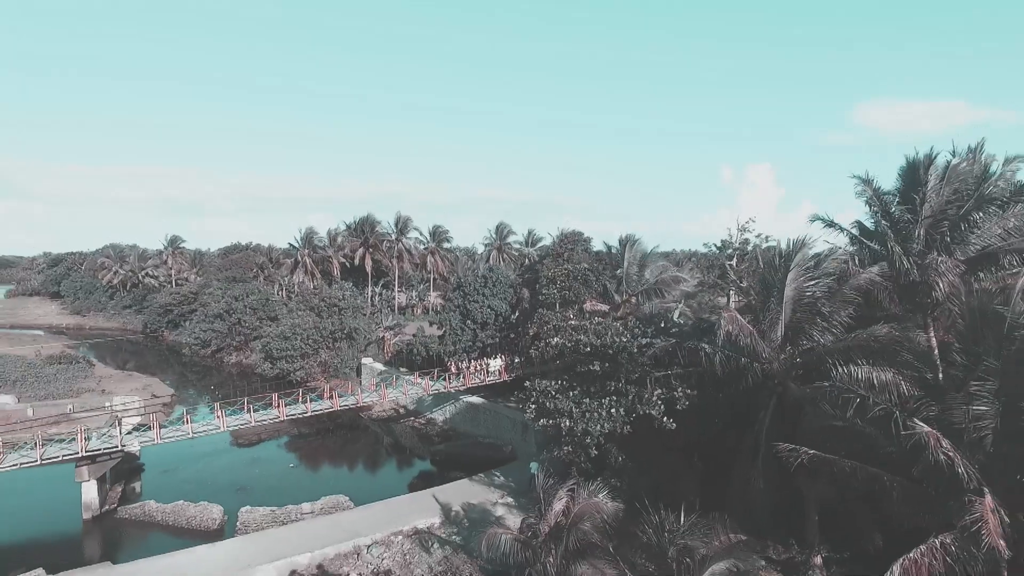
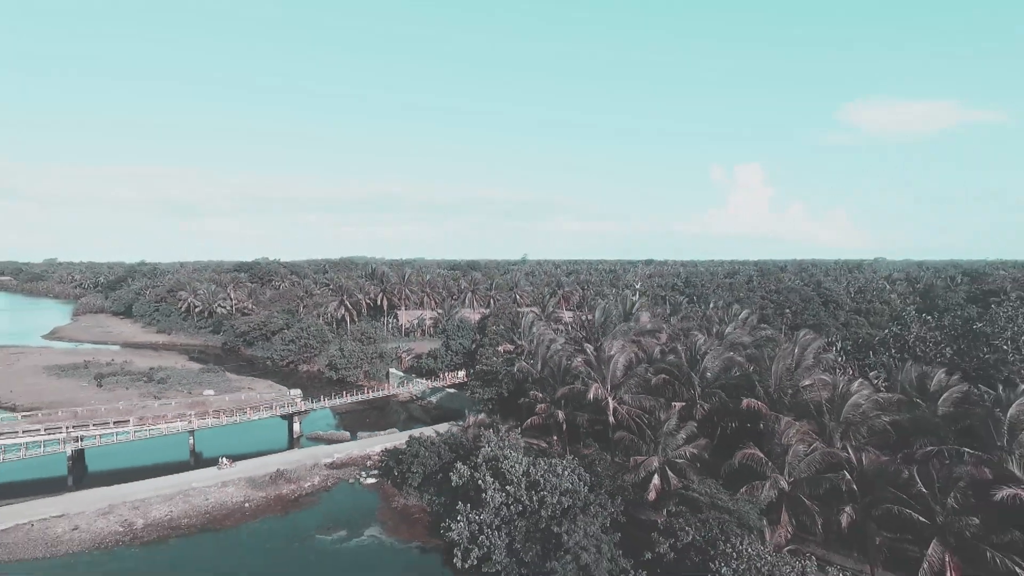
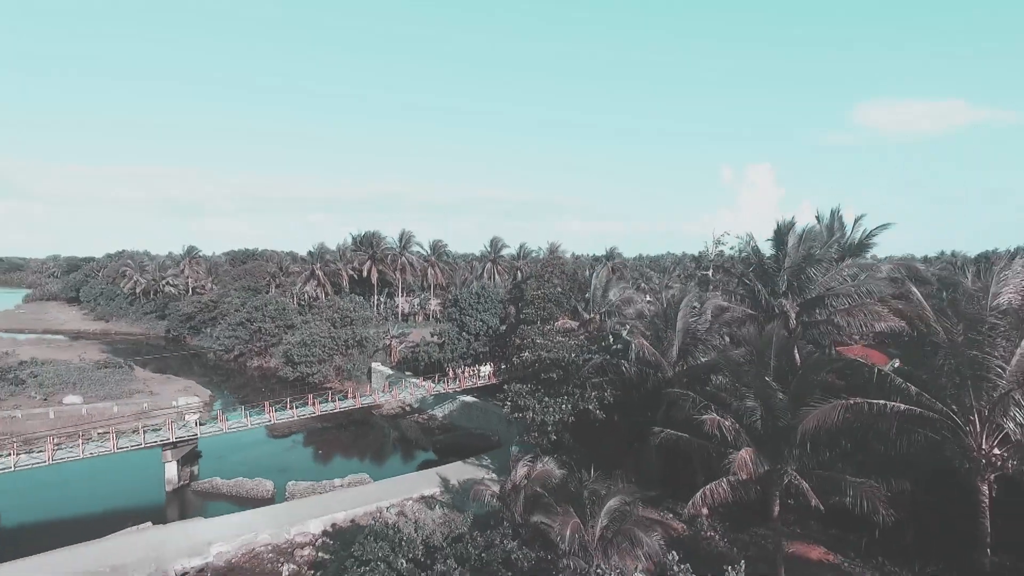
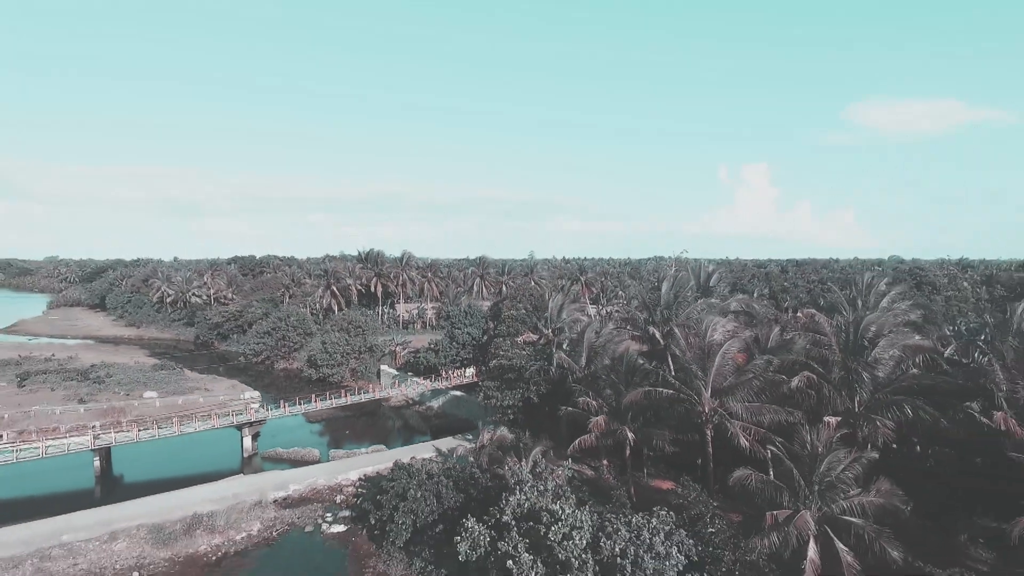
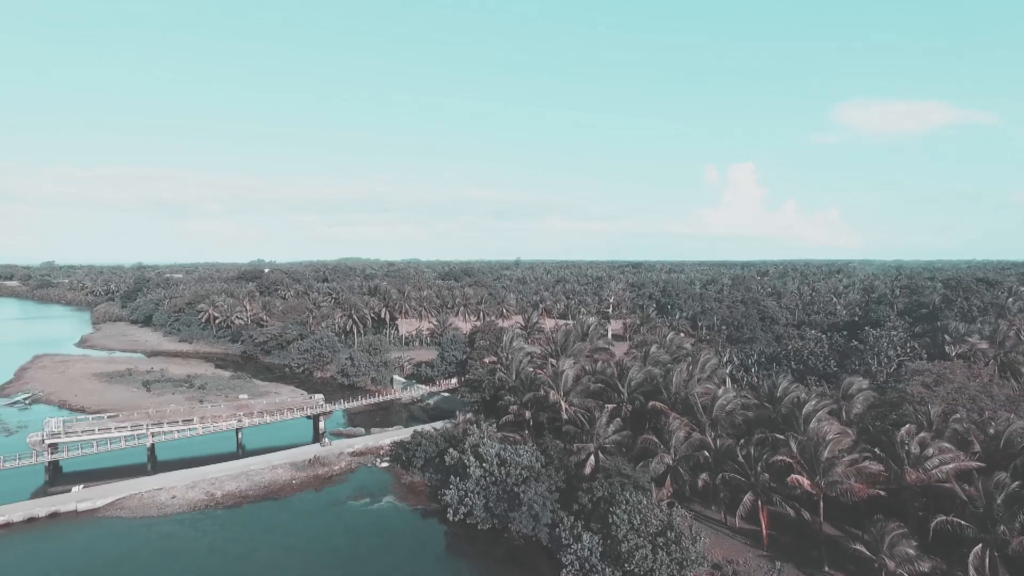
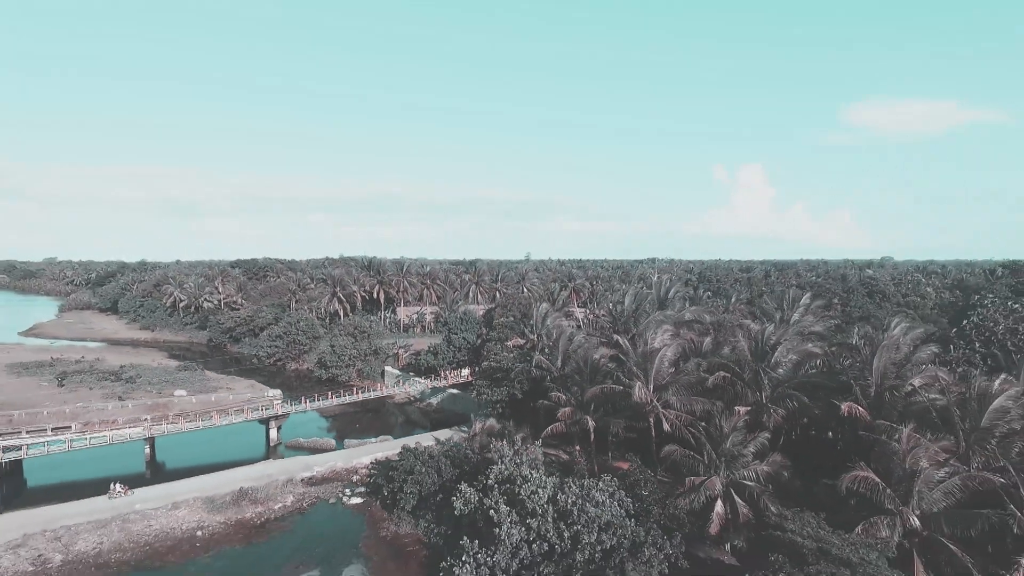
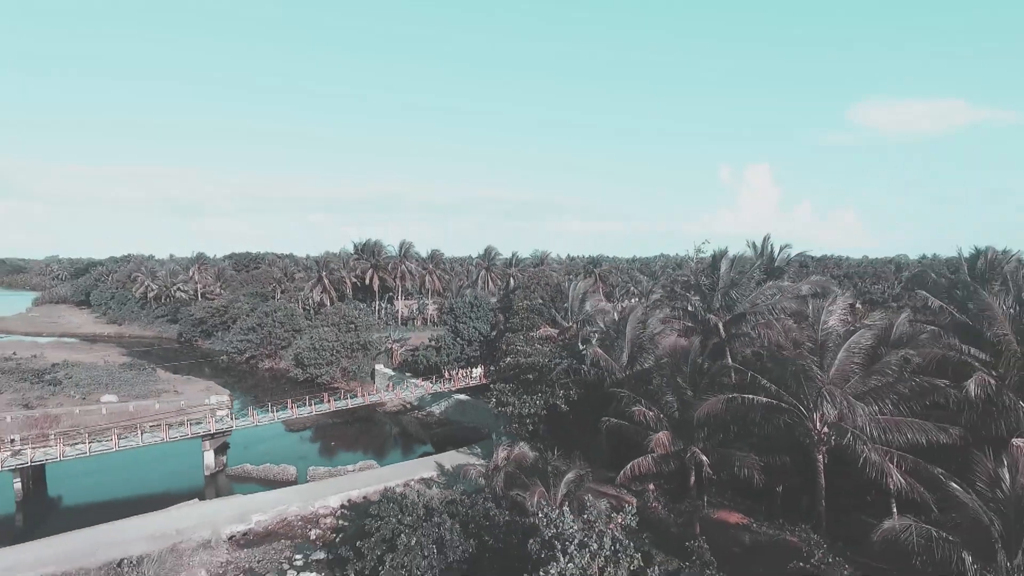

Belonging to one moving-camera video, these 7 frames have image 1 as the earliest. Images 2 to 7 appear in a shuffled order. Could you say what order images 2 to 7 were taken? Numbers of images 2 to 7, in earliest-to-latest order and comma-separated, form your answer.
3, 7, 4, 6, 2, 5
